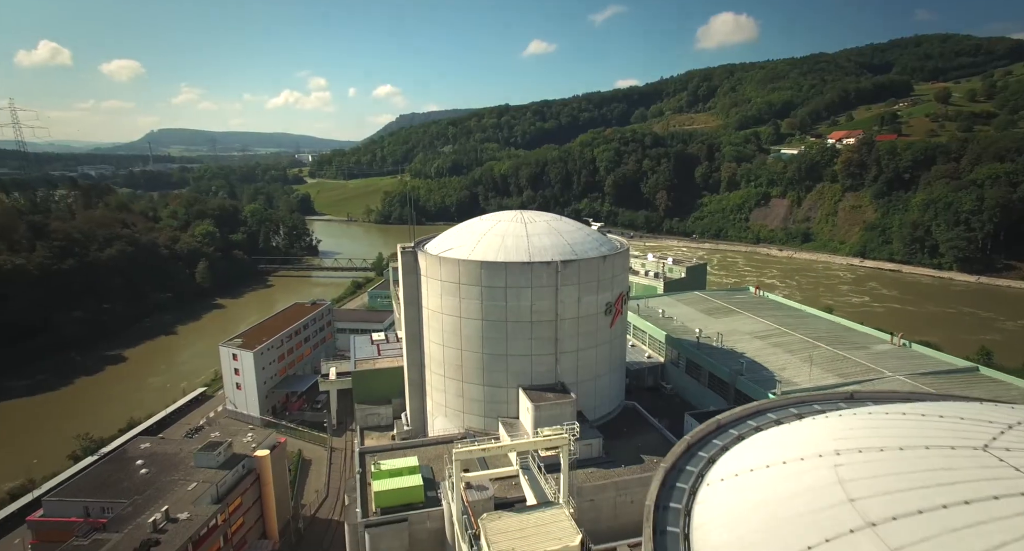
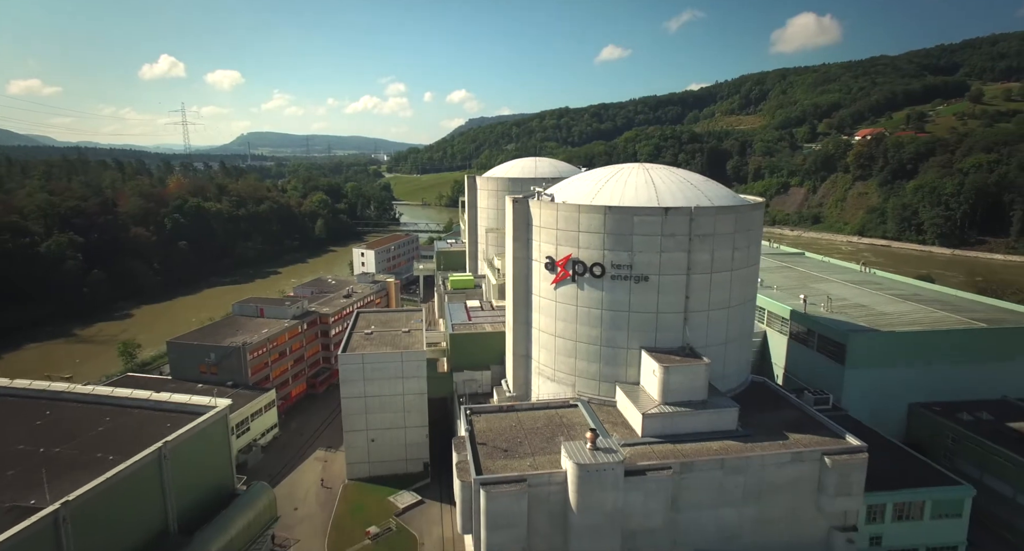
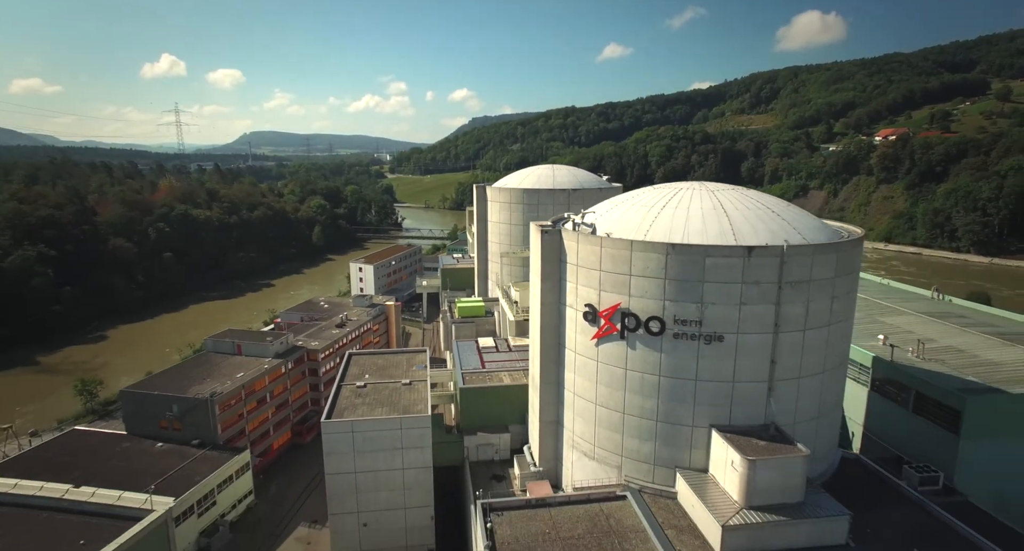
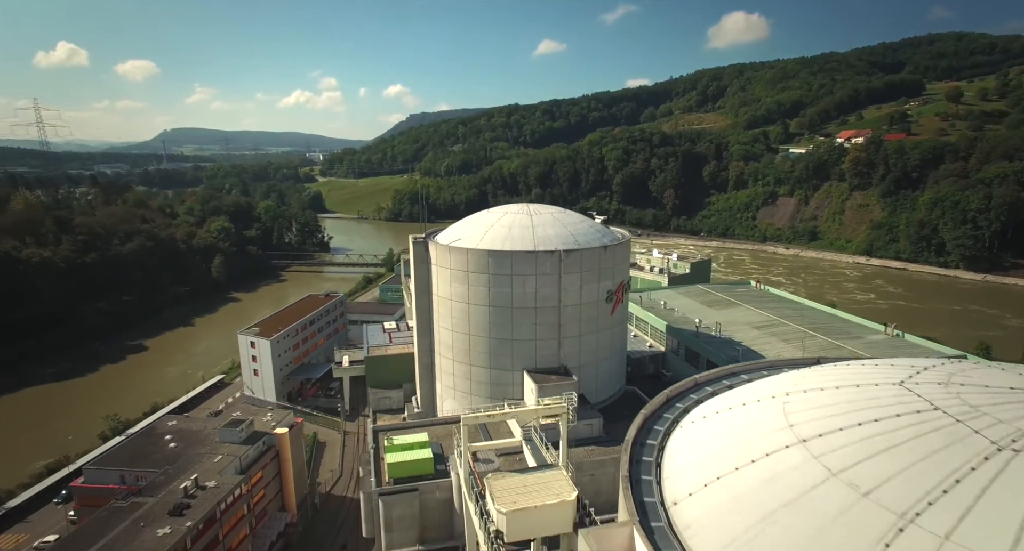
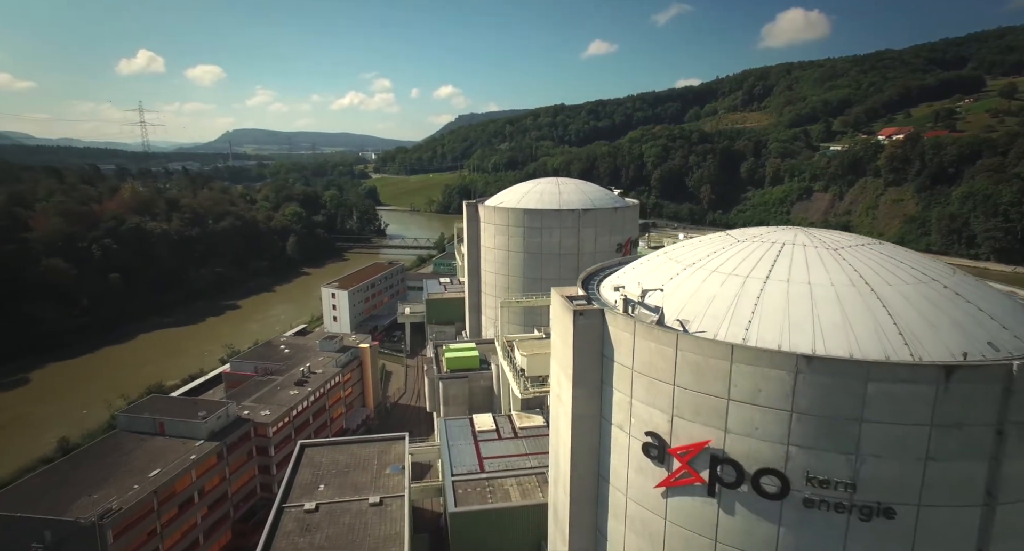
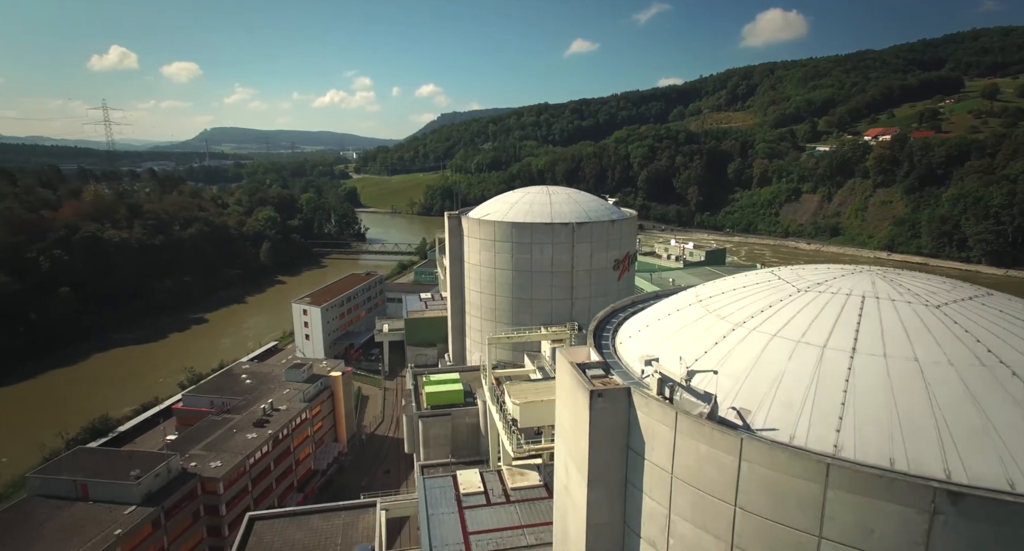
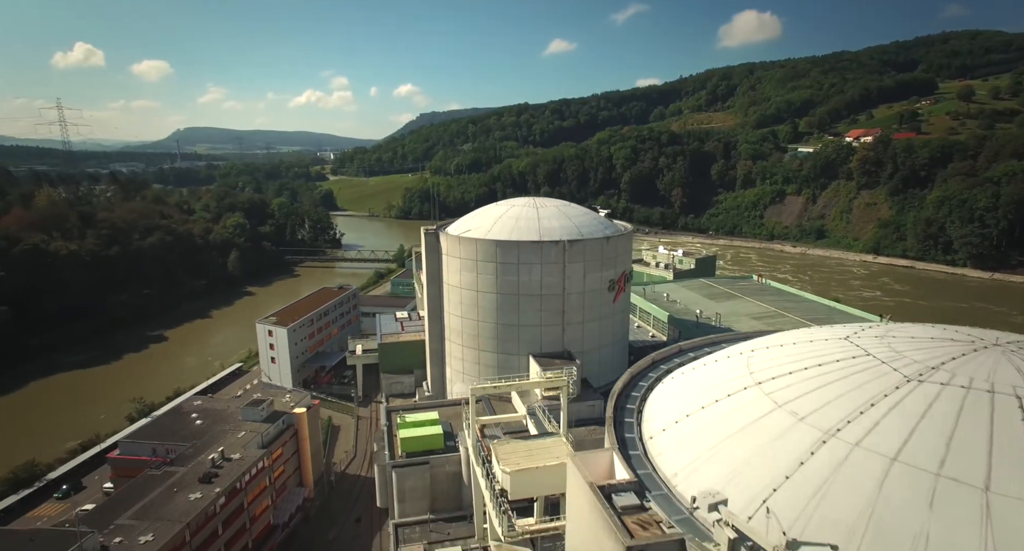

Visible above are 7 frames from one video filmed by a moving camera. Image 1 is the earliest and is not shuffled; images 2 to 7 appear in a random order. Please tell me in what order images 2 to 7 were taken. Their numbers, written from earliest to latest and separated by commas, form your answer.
4, 7, 6, 5, 3, 2
